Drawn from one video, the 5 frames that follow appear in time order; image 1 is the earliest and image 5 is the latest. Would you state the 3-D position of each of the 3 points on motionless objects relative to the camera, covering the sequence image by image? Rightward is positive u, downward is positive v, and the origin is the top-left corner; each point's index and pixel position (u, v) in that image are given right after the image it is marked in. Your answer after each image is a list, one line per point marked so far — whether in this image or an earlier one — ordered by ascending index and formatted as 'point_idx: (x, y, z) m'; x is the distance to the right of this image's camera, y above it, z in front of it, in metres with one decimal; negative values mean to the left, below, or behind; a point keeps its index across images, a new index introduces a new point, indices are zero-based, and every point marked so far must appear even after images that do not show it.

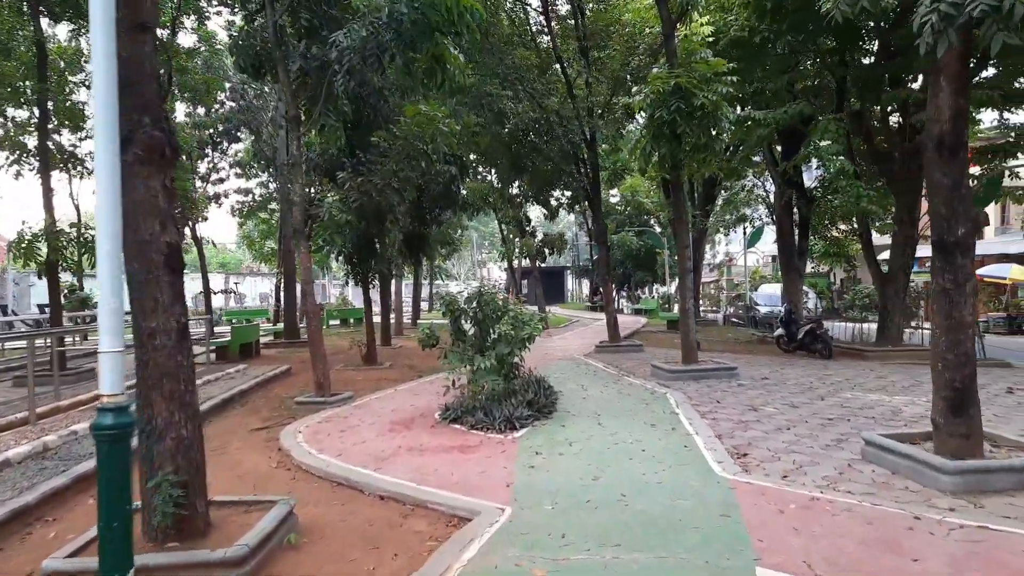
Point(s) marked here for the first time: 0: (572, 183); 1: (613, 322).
0: (+1.5, +2.6, +17.8) m
1: (+2.5, -0.8, +17.3) m
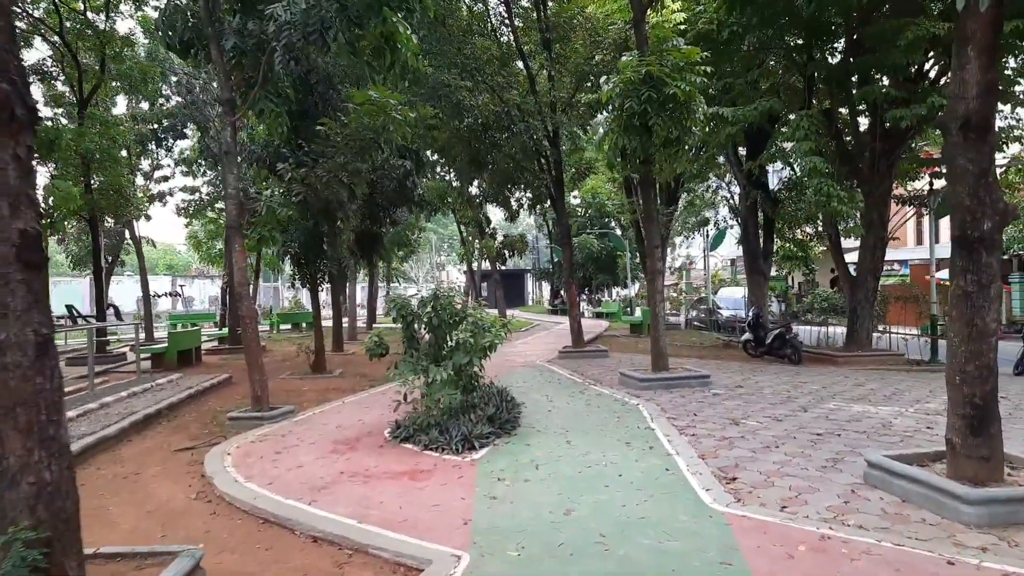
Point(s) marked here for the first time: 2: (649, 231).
0: (+0.5, +2.5, +17.1) m
1: (+1.5, -0.9, +16.5) m
2: (+2.2, +0.9, +11.3) m
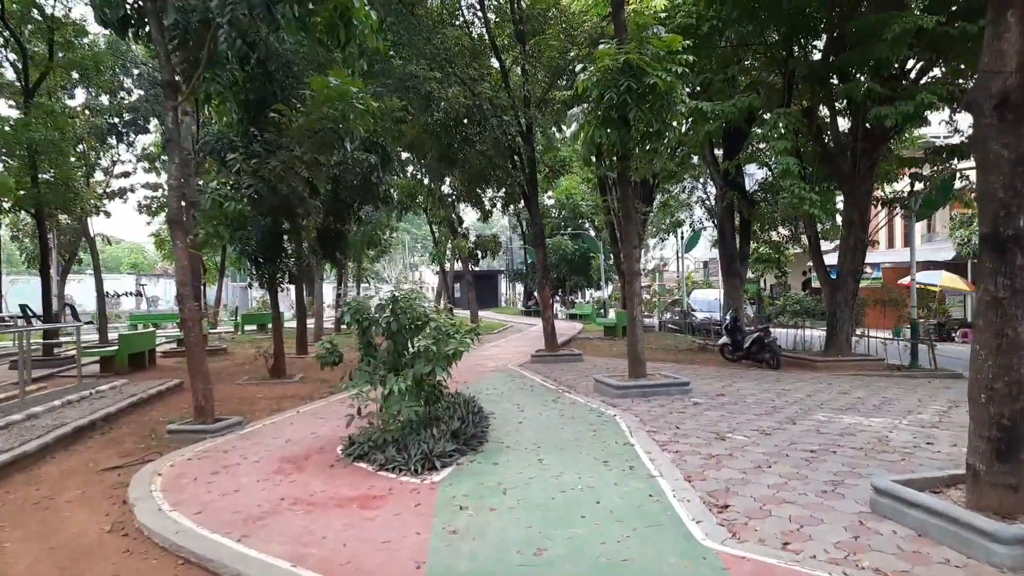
0: (-0.1, +2.5, +16.4) m
1: (+0.9, -0.9, +15.9) m
2: (+1.7, +0.9, +10.6) m
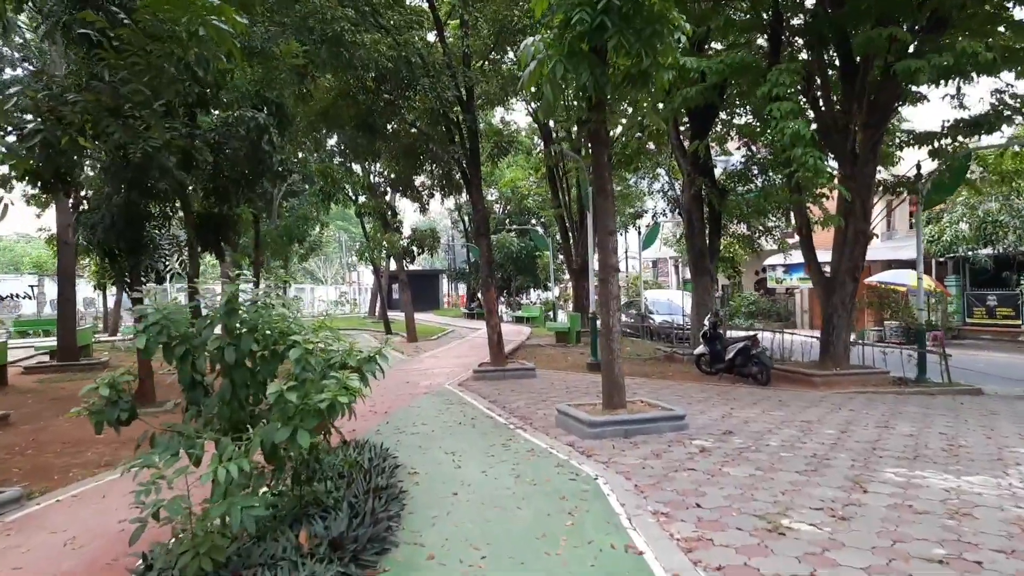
0: (-1.3, +2.5, +13.5) m
1: (-0.3, -0.9, +13.1) m
2: (+1.0, +0.9, +7.9) m
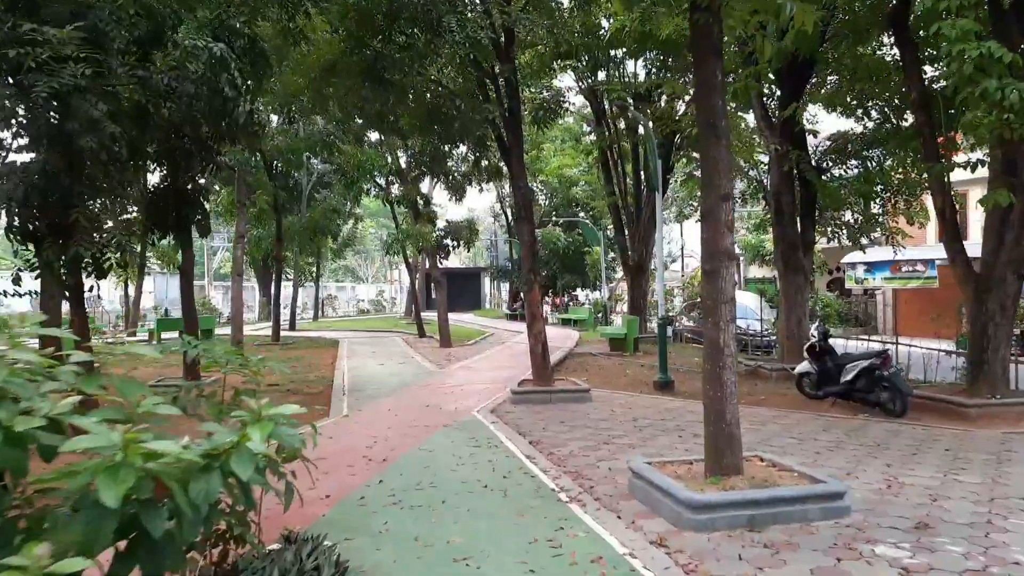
0: (-0.6, +2.5, +10.8) m
1: (+0.4, -0.9, +10.3) m
2: (+1.4, +0.9, +5.1) m
